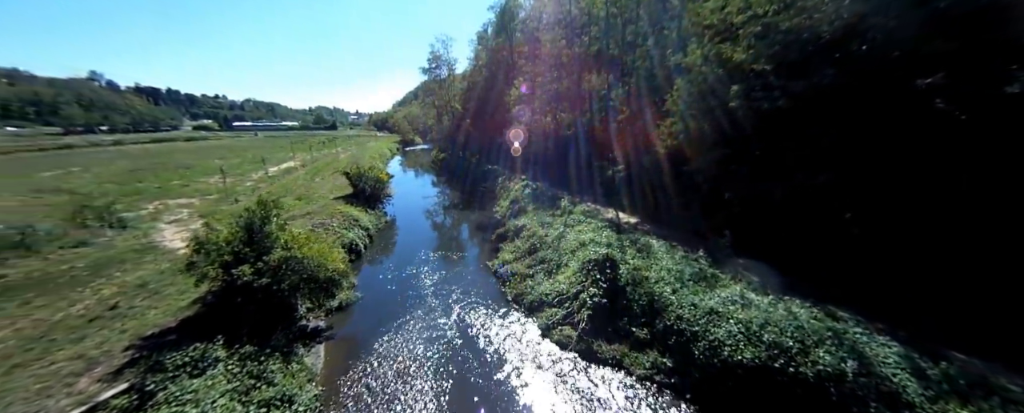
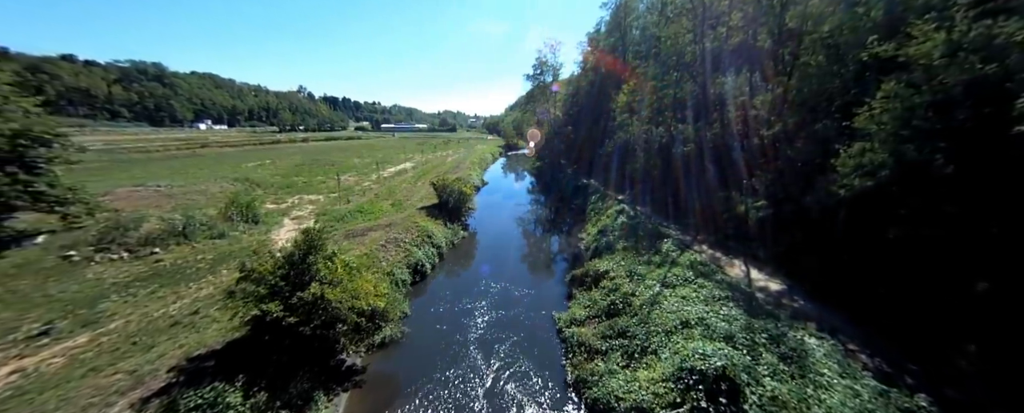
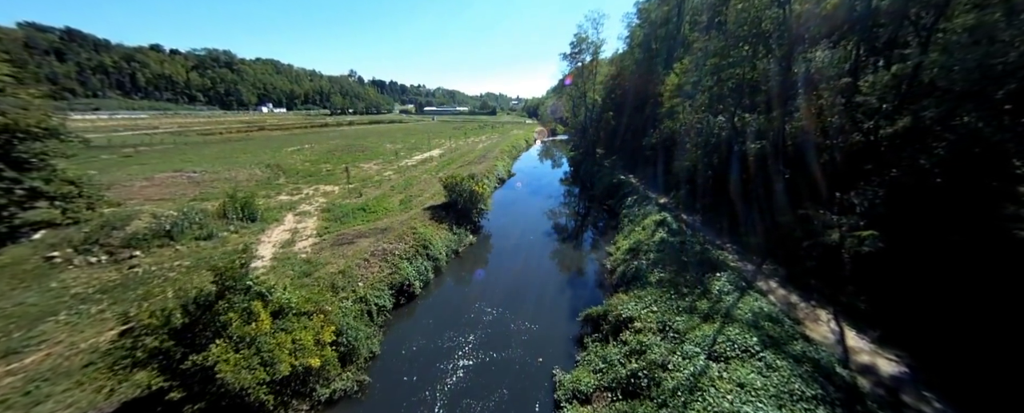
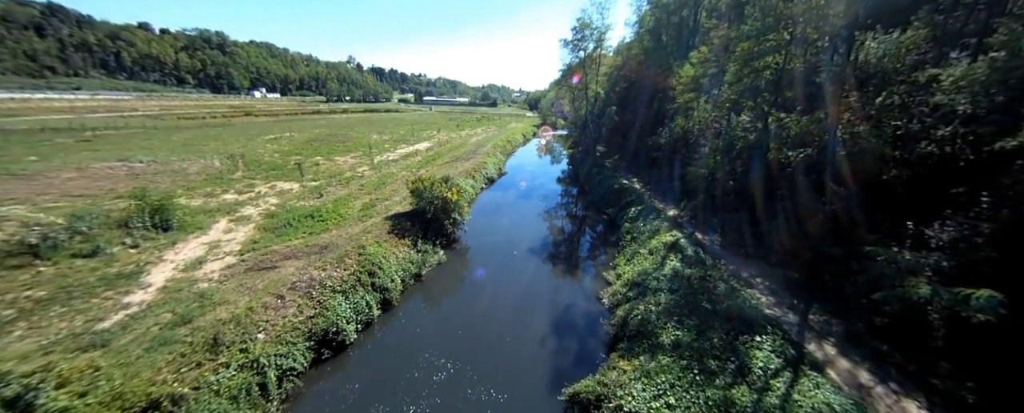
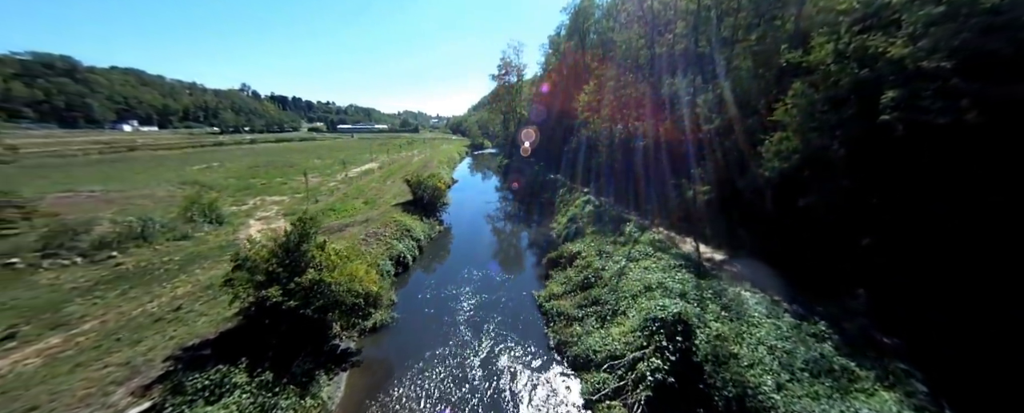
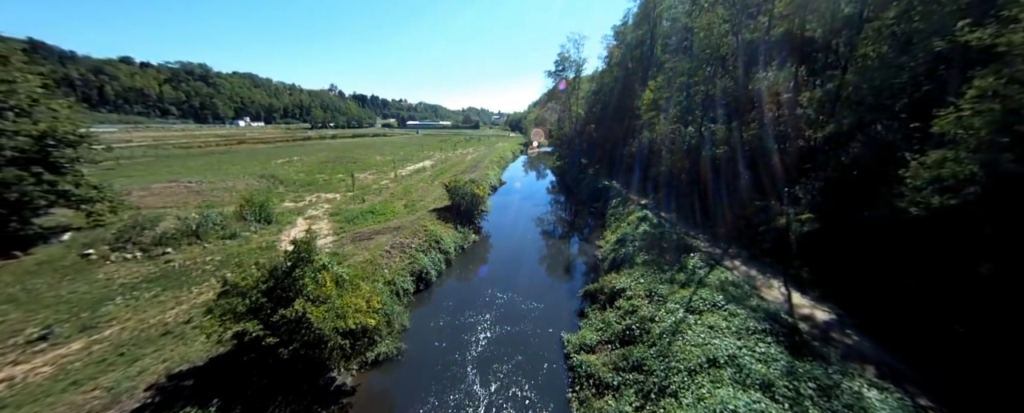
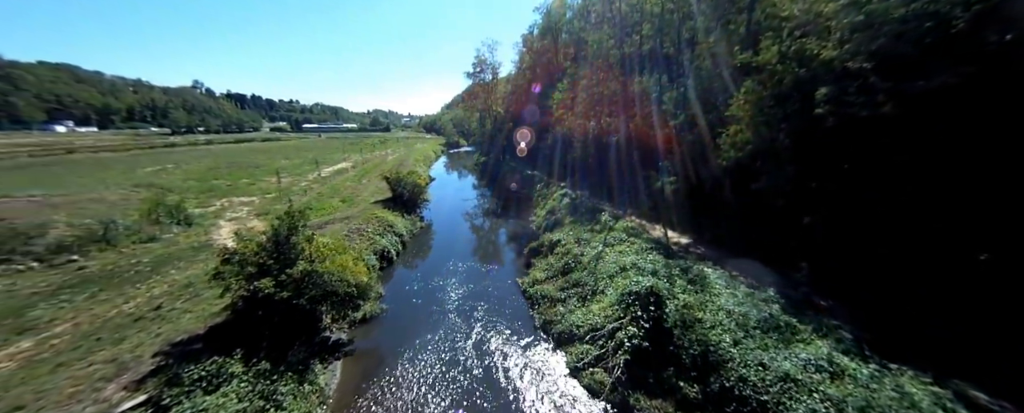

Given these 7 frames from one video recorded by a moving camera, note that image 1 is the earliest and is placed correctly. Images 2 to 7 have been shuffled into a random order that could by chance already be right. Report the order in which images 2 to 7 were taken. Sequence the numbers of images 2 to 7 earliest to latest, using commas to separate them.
7, 5, 2, 6, 3, 4
